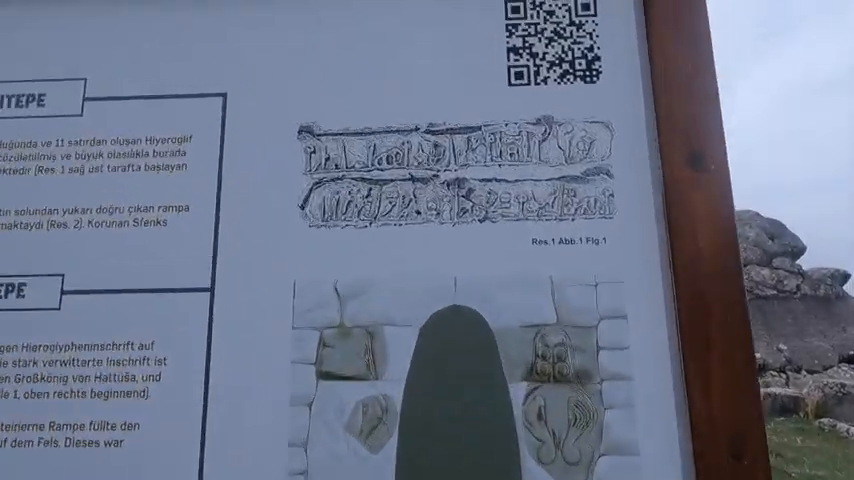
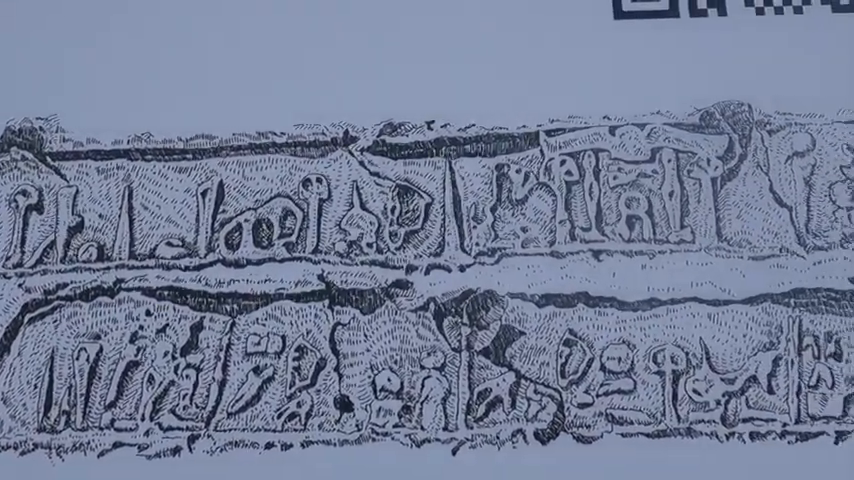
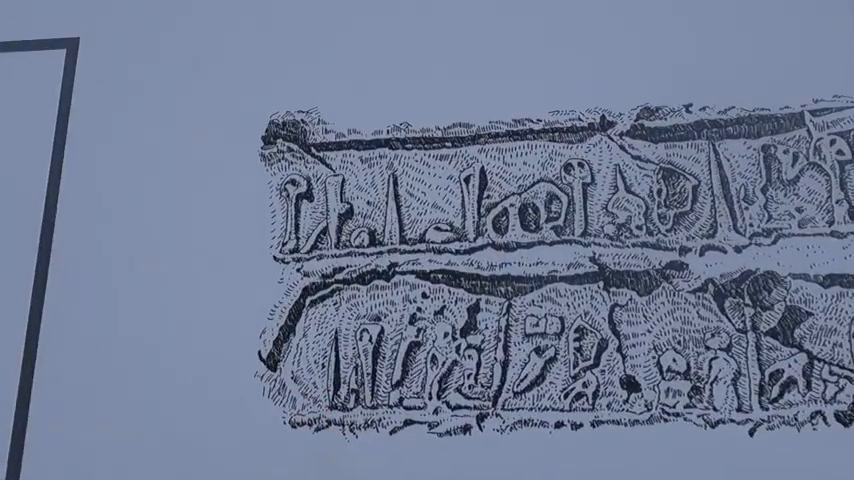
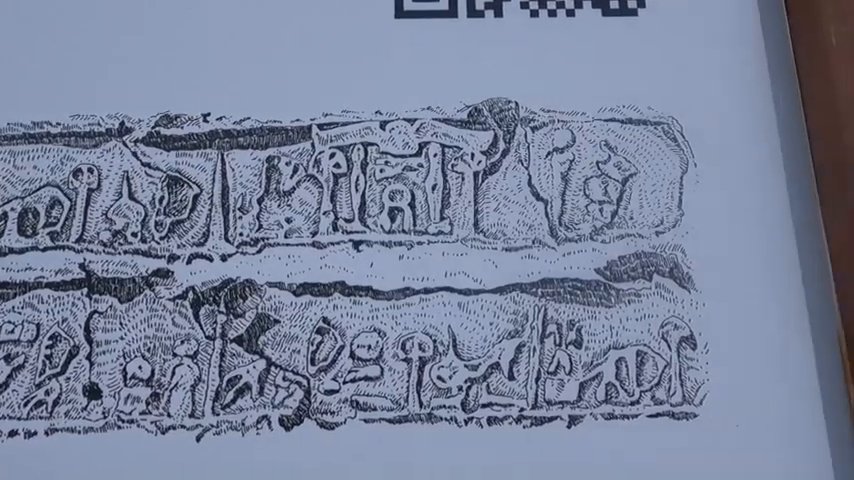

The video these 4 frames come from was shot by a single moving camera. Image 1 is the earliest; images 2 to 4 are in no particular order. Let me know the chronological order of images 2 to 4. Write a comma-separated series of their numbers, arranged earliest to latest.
3, 2, 4
